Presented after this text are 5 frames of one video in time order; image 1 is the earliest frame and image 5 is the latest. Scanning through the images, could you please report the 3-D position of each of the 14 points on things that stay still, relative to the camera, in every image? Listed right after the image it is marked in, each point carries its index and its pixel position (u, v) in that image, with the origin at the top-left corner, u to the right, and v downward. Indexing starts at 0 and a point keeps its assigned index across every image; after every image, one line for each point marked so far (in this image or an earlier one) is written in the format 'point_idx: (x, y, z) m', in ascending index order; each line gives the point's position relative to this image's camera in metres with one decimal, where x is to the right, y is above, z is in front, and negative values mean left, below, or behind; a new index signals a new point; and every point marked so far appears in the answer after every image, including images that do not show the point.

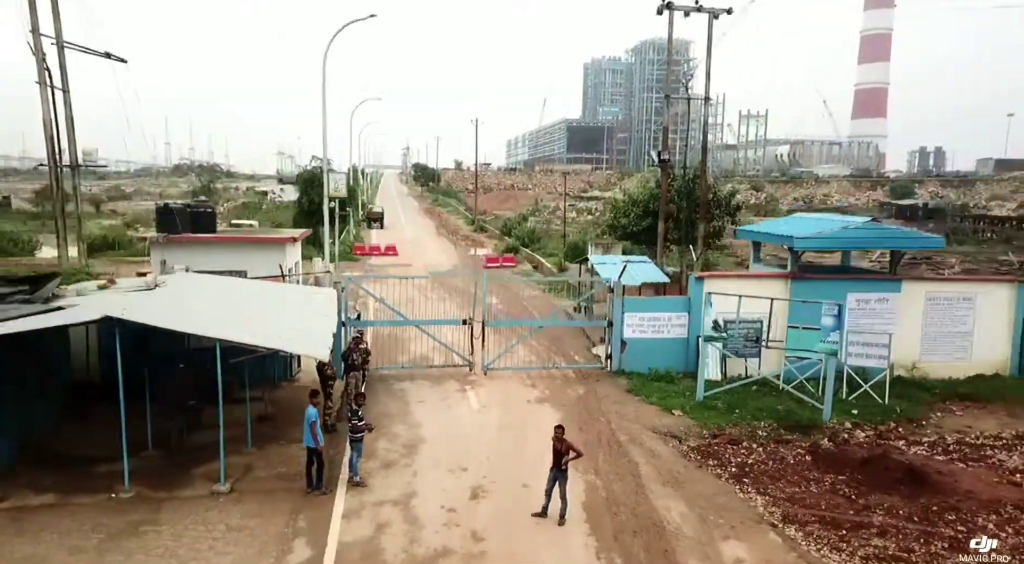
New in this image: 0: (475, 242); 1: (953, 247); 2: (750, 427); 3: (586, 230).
0: (-0.6, +0.7, +11.6) m
1: (+11.3, +0.9, +16.5) m
2: (+1.2, -0.7, +2.7) m
3: (+2.2, +1.5, +19.3) m
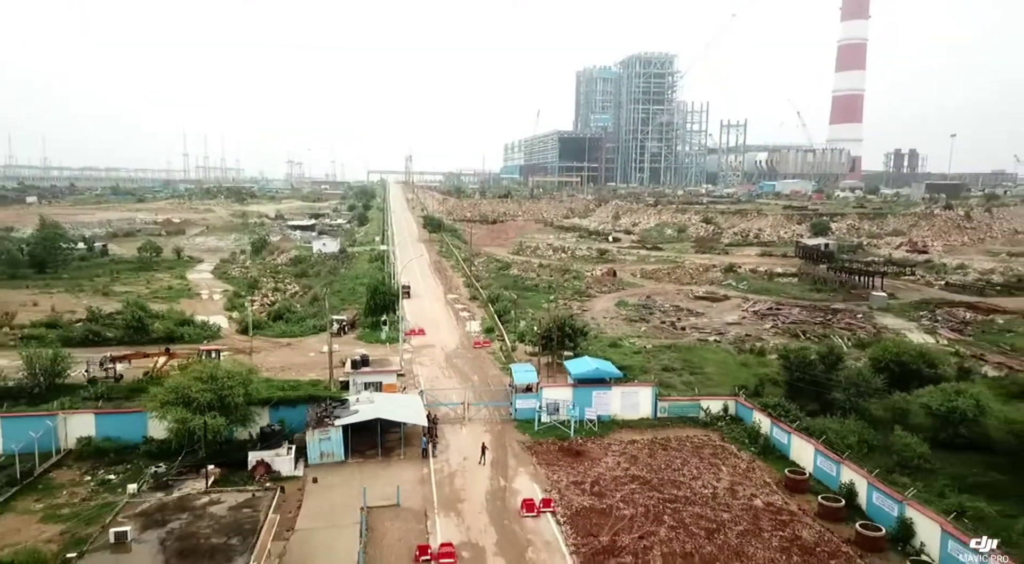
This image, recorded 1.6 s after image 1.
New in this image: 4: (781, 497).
0: (-1.2, -0.8, +18.4) m
1: (+10.8, -0.4, +23.3) m
2: (+0.6, -2.4, +9.5) m
3: (+1.7, +0.2, +26.1) m
4: (+3.3, -2.6, +8.1) m
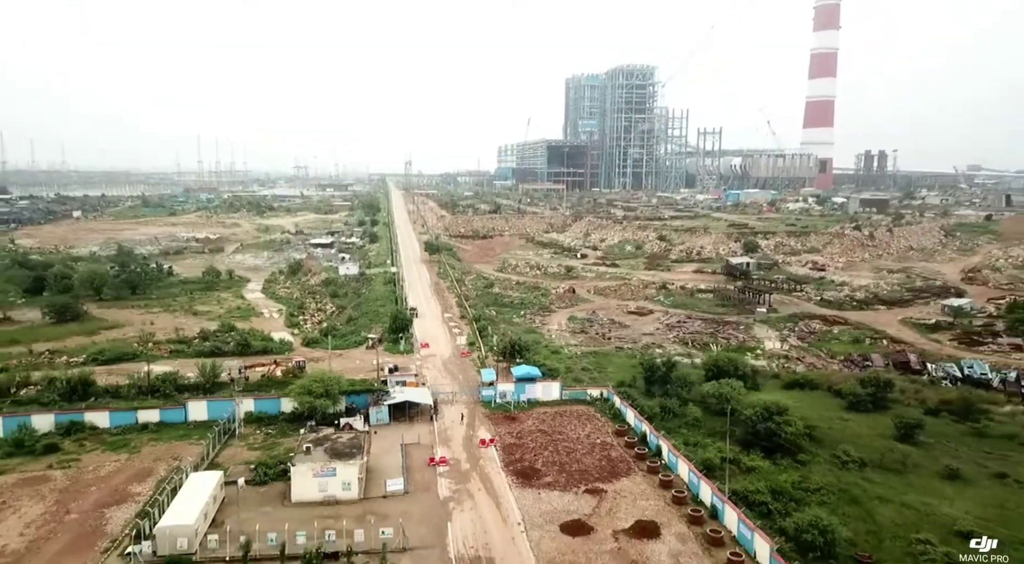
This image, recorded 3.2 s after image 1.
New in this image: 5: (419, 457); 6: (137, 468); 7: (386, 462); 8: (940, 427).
0: (-2.1, -1.8, +26.3) m
1: (+9.9, -1.3, +31.2) m
2: (-0.3, -3.5, +17.4) m
3: (+0.7, -0.7, +33.9) m
4: (+2.4, -3.8, +16.0) m
5: (-2.1, -4.0, +15.0) m
6: (-8.2, -4.0, +14.1) m
7: (-2.9, -4.1, +14.7) m
8: (+11.1, -3.8, +16.7) m
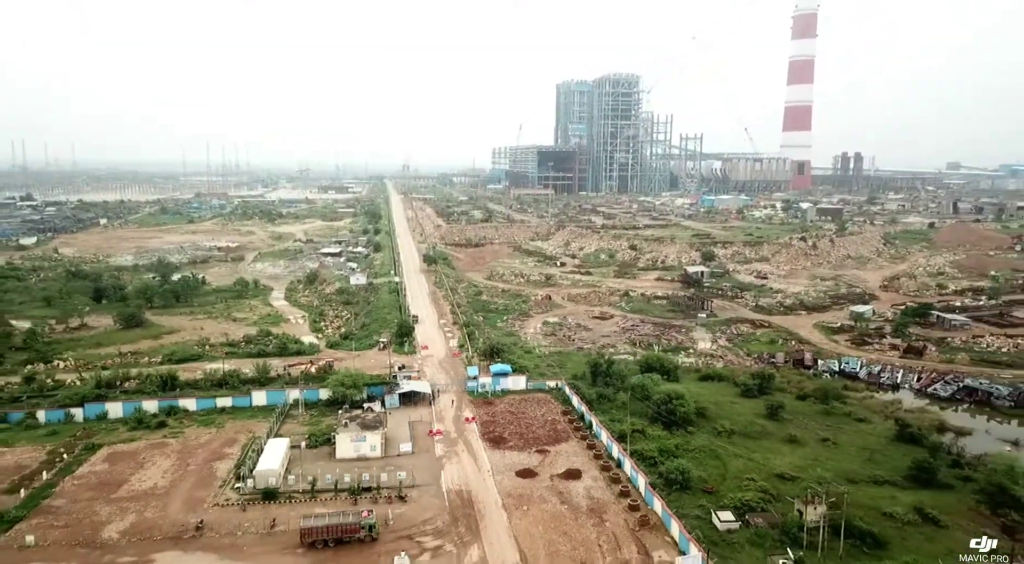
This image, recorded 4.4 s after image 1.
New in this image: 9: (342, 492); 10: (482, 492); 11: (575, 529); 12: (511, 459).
0: (-3.0, -2.5, +32.4) m
1: (+9.0, -1.8, +37.4) m
2: (-1.1, -4.3, +23.6) m
3: (-0.2, -1.2, +40.1) m
4: (+1.6, -4.6, +22.2) m
5: (-2.9, -4.8, +21.2) m
6: (-9.0, -4.9, +20.3) m
7: (-3.7, -4.9, +20.9) m
8: (+10.2, -4.5, +23.0) m
9: (-4.5, -5.5, +17.1) m
10: (-0.8, -5.6, +17.4) m
11: (+1.5, -5.9, +15.5) m
12: (0.0, -5.2, +19.2) m
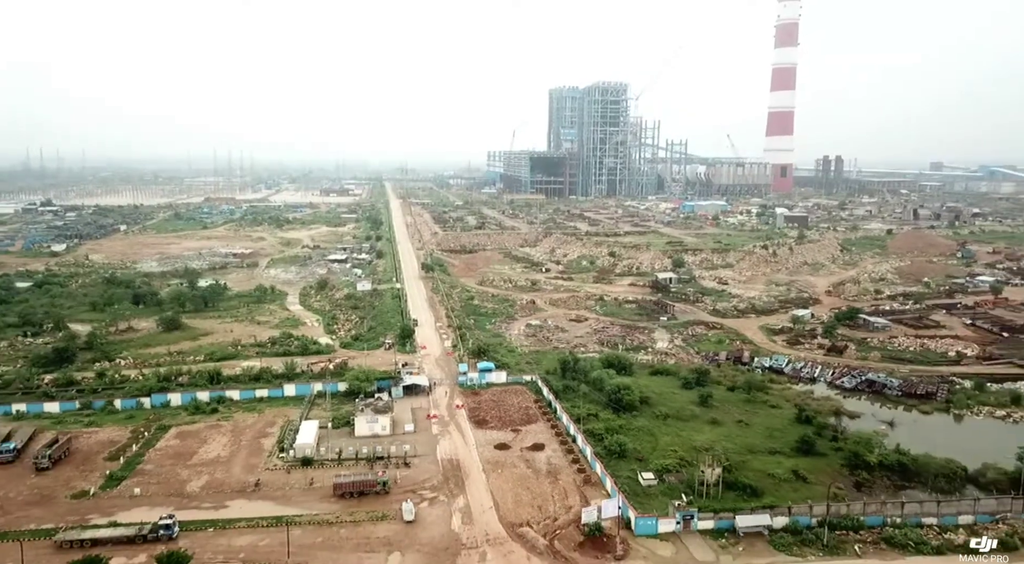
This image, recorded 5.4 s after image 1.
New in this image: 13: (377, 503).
0: (-3.8, -3.0, +37.8) m
1: (+8.1, -2.3, +42.8) m
2: (-1.9, -4.9, +29.0) m
3: (-1.0, -1.7, +45.5) m
4: (+0.8, -5.2, +27.6) m
5: (-3.7, -5.4, +26.6) m
6: (-9.7, -5.5, +25.7) m
7: (-4.4, -5.5, +26.3) m
8: (+9.5, -5.1, +28.4) m
9: (-5.2, -6.2, +22.5) m
10: (-1.5, -6.3, +22.8) m
11: (+0.8, -6.5, +20.9) m
12: (-0.8, -5.9, +24.6) m
13: (-4.1, -6.8, +19.9) m
